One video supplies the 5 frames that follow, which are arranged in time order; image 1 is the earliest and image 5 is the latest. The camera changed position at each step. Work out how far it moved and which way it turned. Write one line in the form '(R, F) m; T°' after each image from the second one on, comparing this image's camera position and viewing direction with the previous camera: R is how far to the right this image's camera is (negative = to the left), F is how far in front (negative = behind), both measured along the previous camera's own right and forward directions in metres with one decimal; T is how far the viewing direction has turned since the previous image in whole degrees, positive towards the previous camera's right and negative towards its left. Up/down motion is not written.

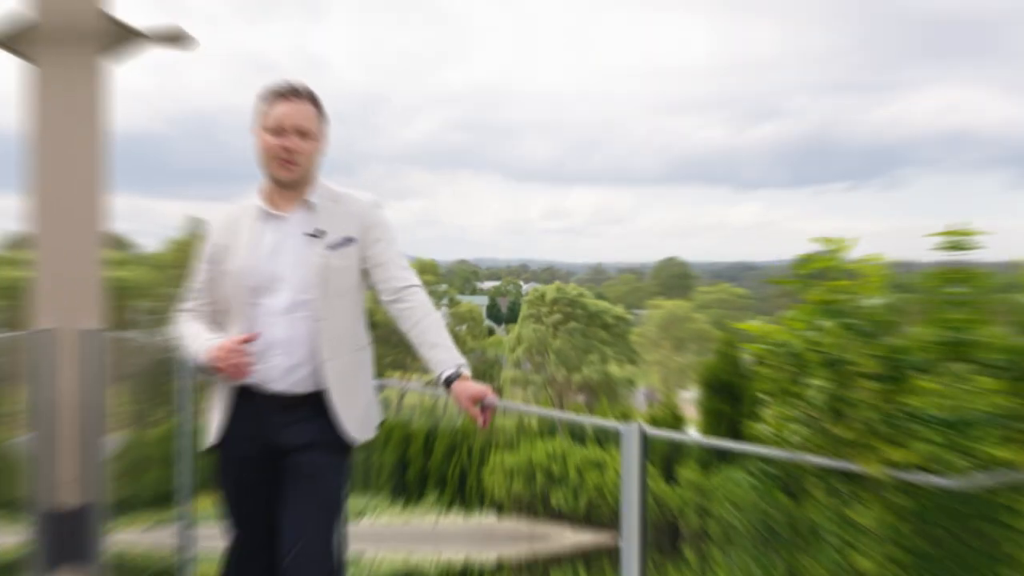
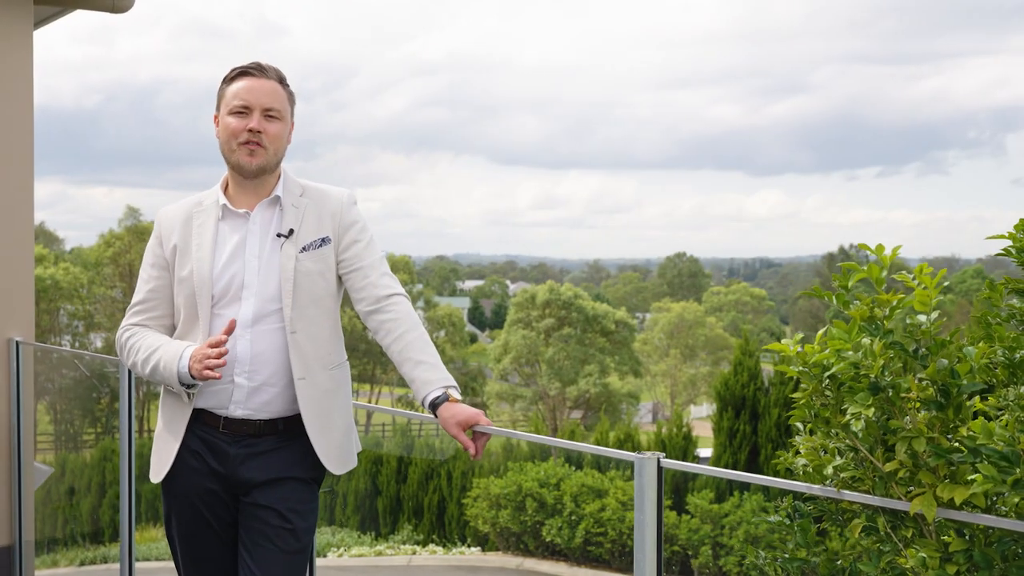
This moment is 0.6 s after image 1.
(+0.5, +4.2) m; 0°
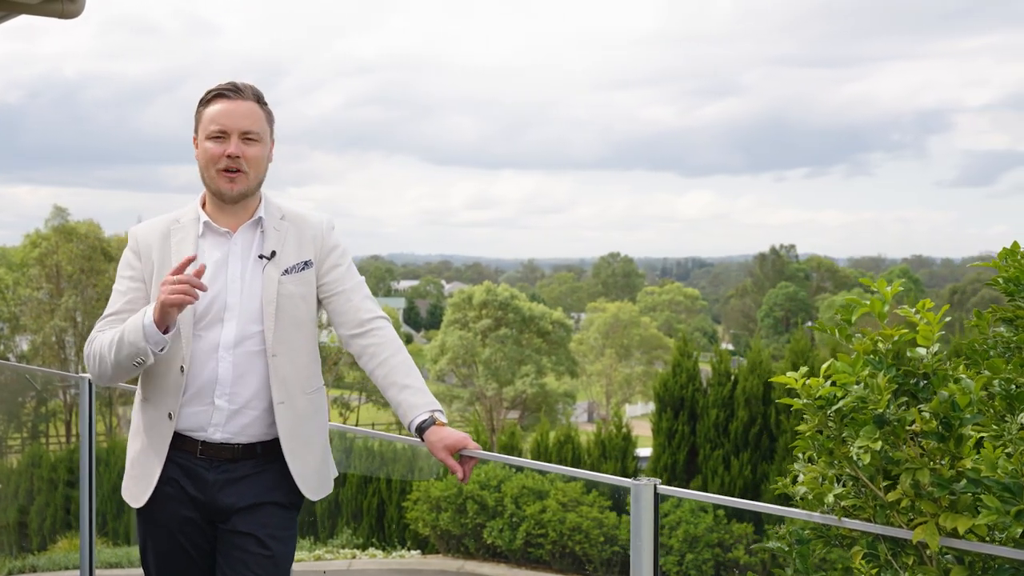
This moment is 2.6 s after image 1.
(-0.1, 0.0) m; +4°
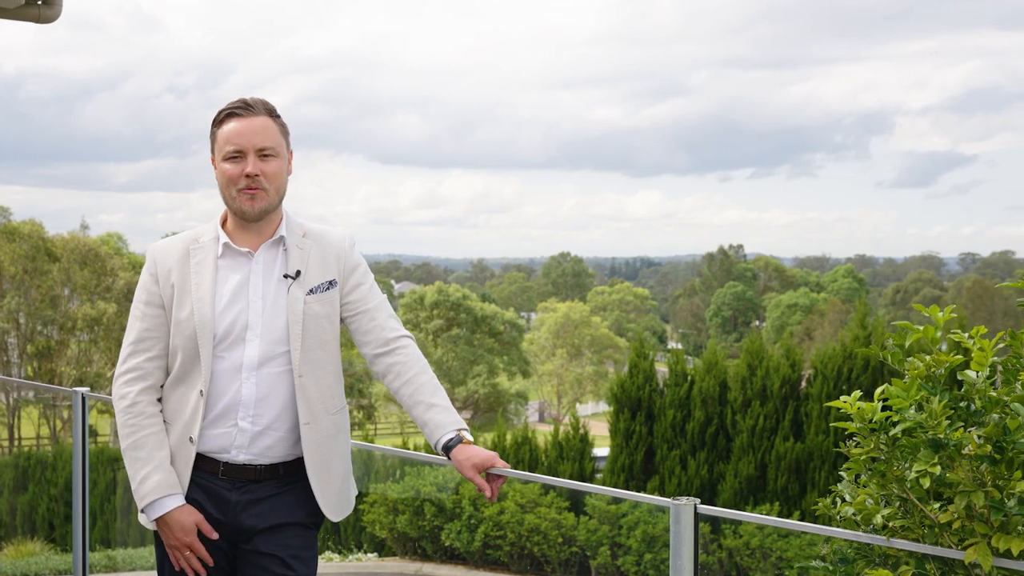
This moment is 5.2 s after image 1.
(-0.2, 0.0) m; +3°
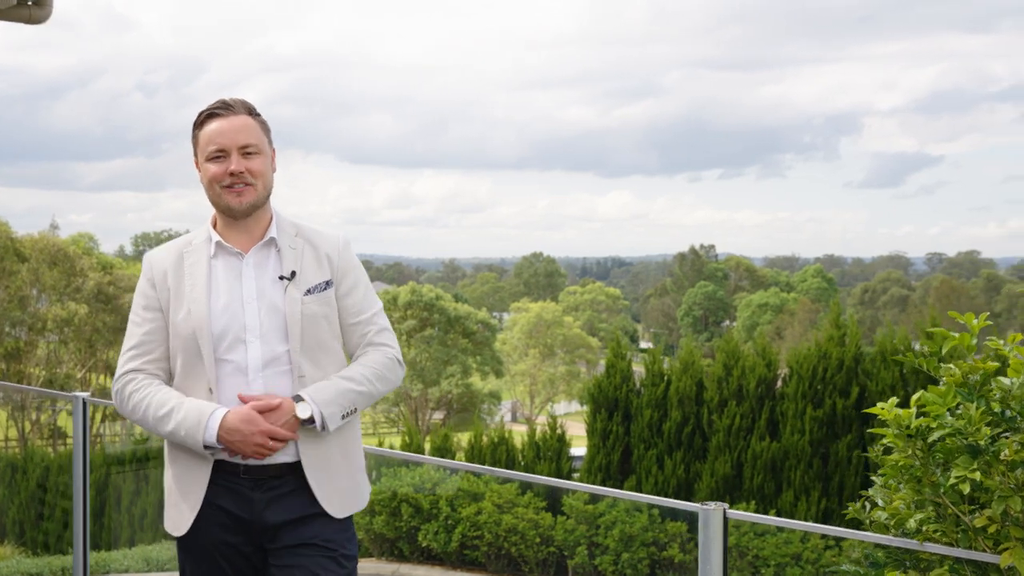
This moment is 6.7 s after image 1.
(-0.1, 0.0) m; +2°
